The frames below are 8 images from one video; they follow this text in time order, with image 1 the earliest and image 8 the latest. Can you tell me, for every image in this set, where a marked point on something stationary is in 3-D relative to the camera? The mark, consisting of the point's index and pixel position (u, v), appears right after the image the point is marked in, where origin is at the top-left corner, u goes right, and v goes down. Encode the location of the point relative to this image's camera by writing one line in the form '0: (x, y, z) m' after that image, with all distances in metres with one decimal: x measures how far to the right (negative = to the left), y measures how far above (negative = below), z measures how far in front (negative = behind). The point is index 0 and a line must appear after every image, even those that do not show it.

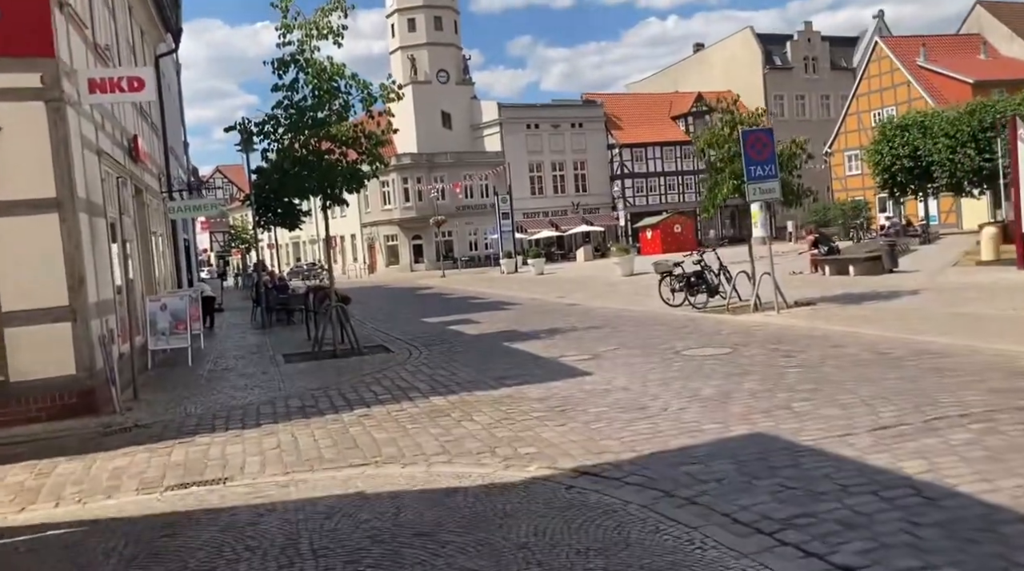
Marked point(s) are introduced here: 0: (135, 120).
0: (-6.8, +3.0, +16.9) m
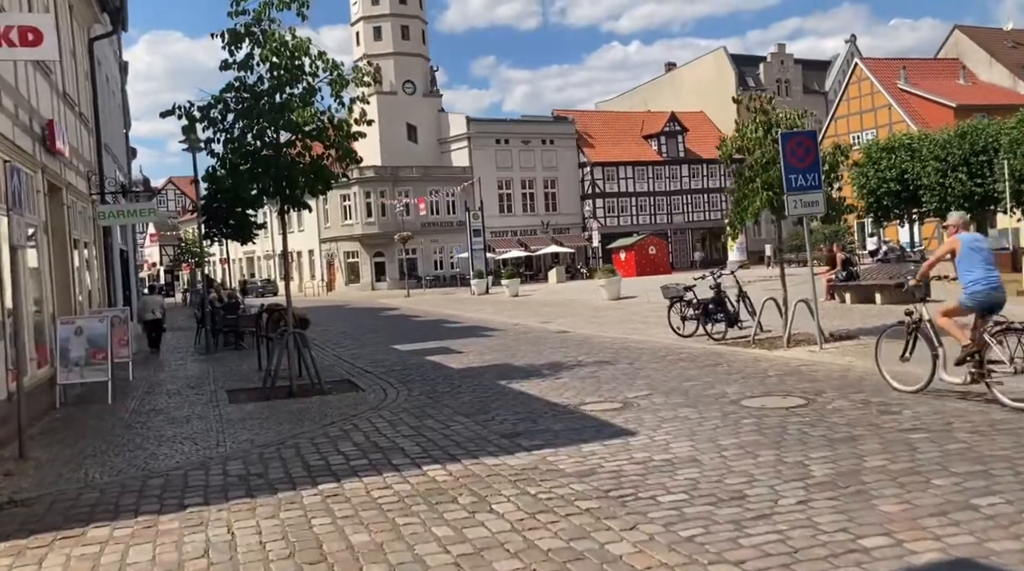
0: (-6.9, +2.7, +14.1) m
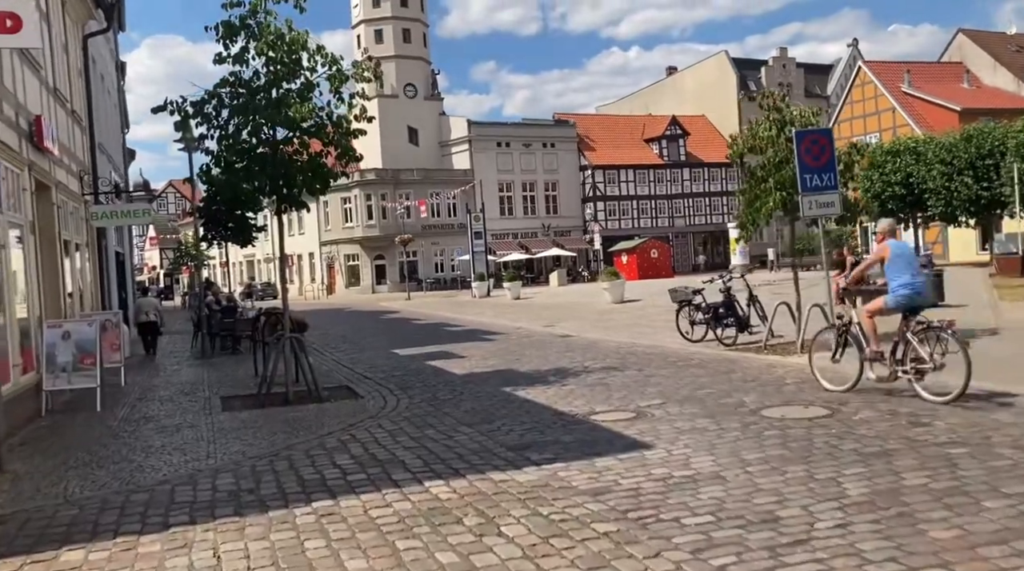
0: (-6.8, +2.7, +13.6) m
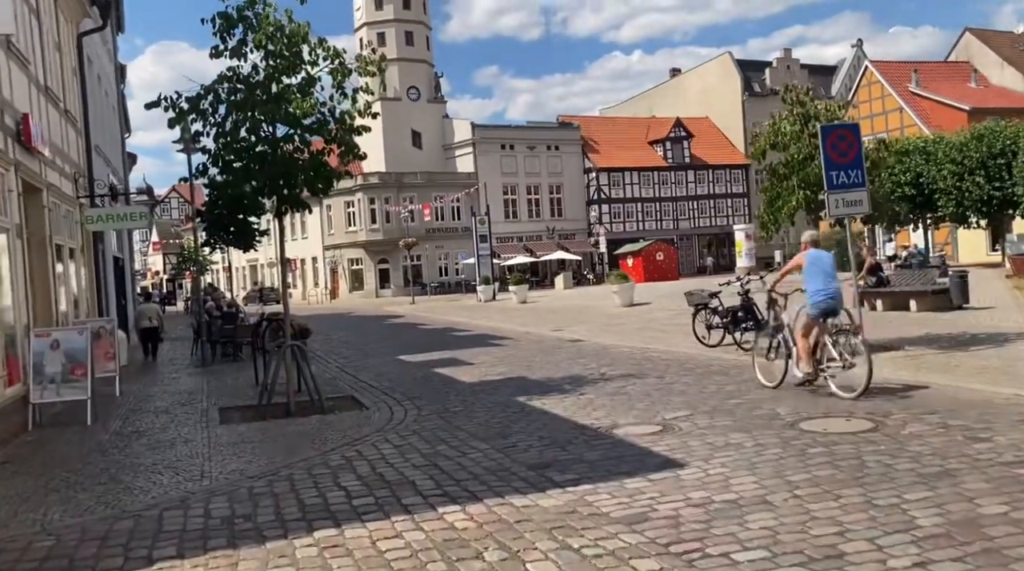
0: (-6.7, +2.6, +13.0) m
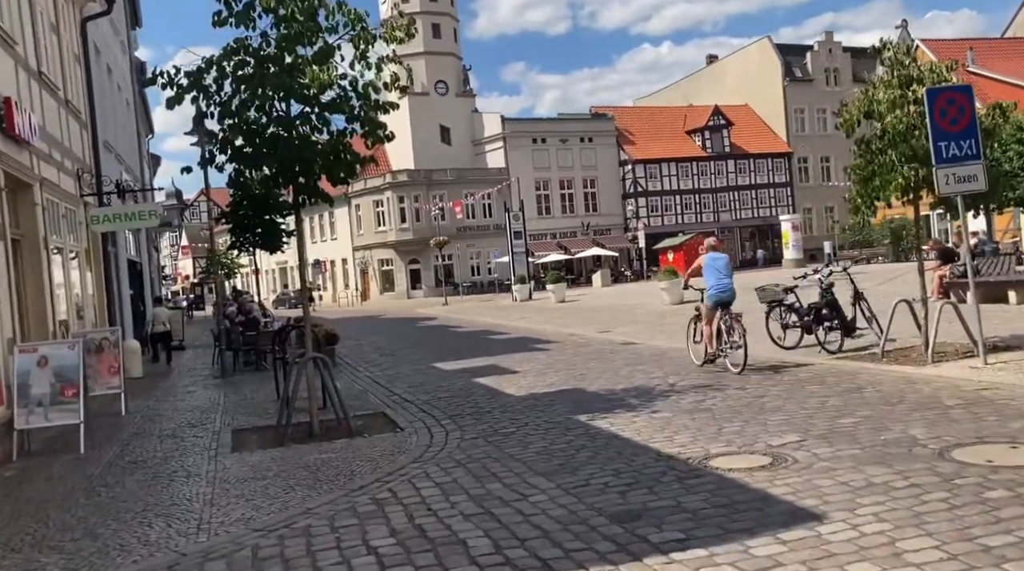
0: (-6.1, +2.5, +11.6) m
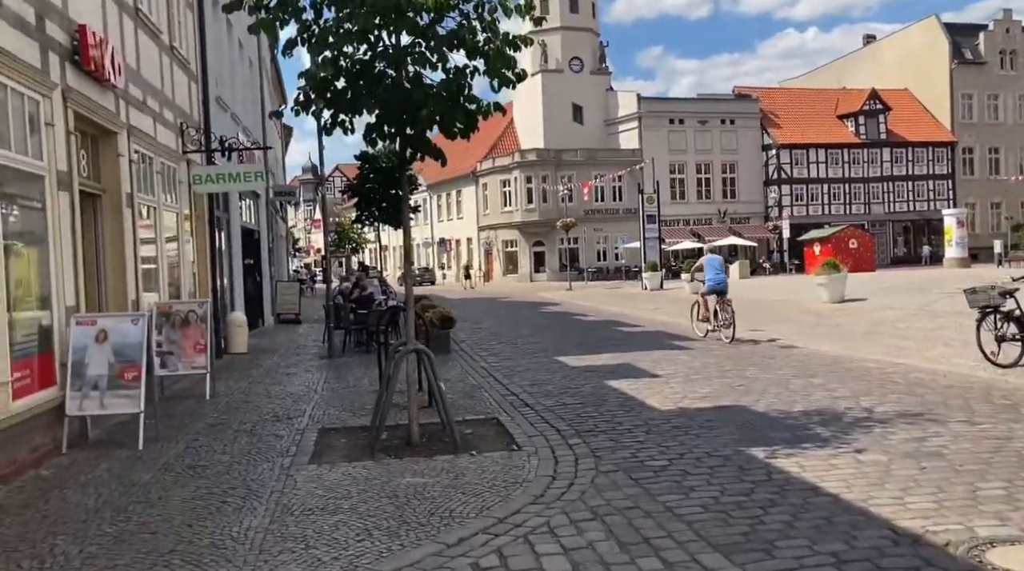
0: (-4.4, +2.9, +10.1) m
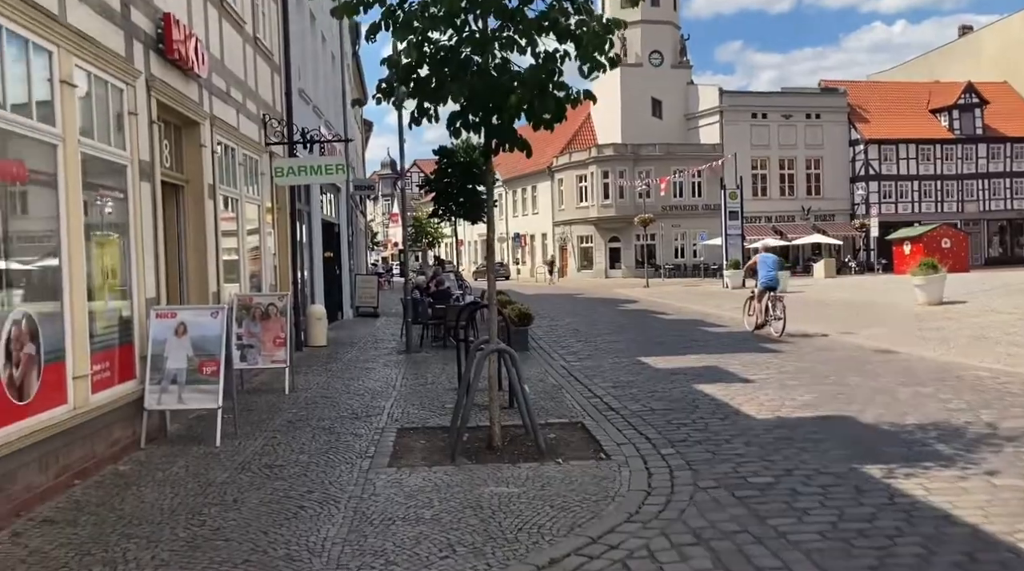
0: (-3.5, +3.0, +10.0) m
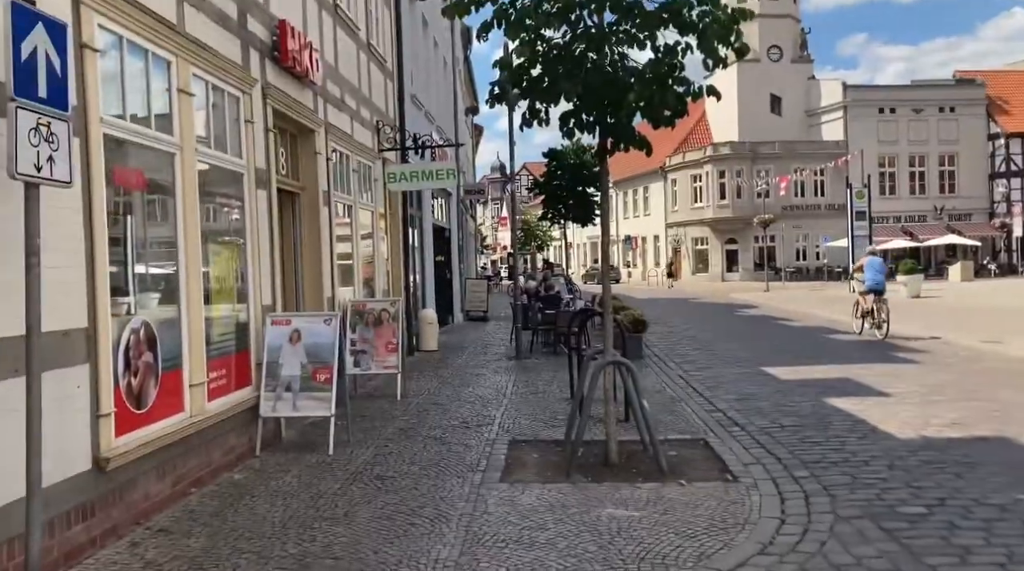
0: (-2.2, +2.9, +10.0) m
